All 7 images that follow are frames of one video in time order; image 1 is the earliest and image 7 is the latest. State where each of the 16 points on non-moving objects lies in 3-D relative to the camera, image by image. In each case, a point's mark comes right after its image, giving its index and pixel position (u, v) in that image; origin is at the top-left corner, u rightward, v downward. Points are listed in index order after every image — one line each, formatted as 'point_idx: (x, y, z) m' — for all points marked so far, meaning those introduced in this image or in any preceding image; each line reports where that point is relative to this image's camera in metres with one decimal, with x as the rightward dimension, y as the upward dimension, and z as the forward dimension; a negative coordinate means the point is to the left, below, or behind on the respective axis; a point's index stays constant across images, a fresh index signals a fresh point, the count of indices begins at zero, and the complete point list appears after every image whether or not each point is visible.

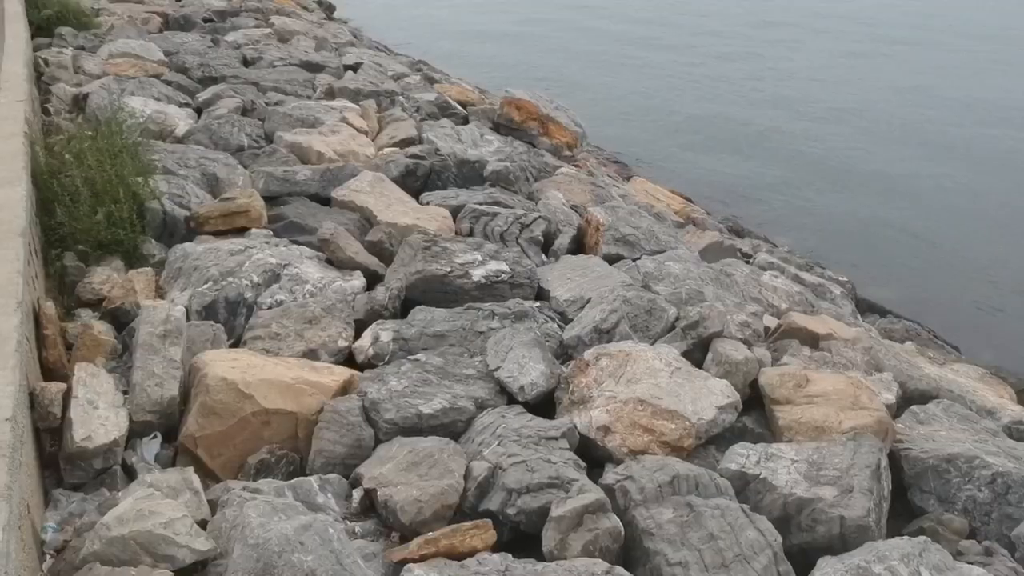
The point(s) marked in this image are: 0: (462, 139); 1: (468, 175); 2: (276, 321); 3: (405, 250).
0: (-0.3, +1.0, +6.8) m
1: (-0.3, +0.7, +6.2) m
2: (-1.0, -0.1, +4.3) m
3: (-0.5, +0.2, +4.8) m
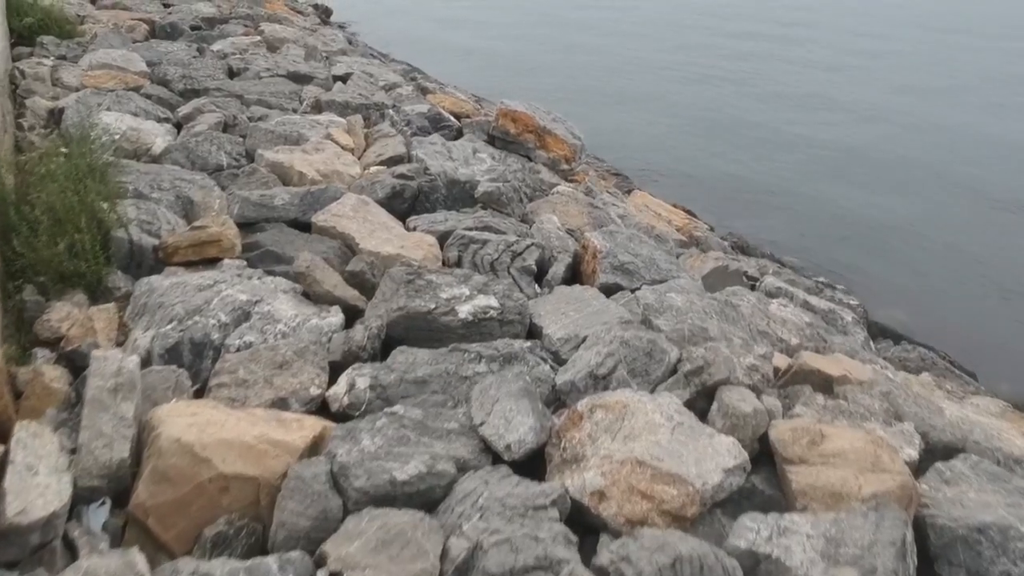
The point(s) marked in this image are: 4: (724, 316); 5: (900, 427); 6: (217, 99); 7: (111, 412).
0: (-0.4, +0.9, +6.5) m
1: (-0.3, +0.5, +5.9) m
2: (-1.1, -0.3, +3.9) m
3: (-0.6, 0.0, +4.5) m
4: (+1.0, -0.1, +4.8) m
5: (+1.5, -0.5, +3.8) m
6: (-2.2, +1.4, +7.4) m
7: (-1.4, -0.4, +3.3) m
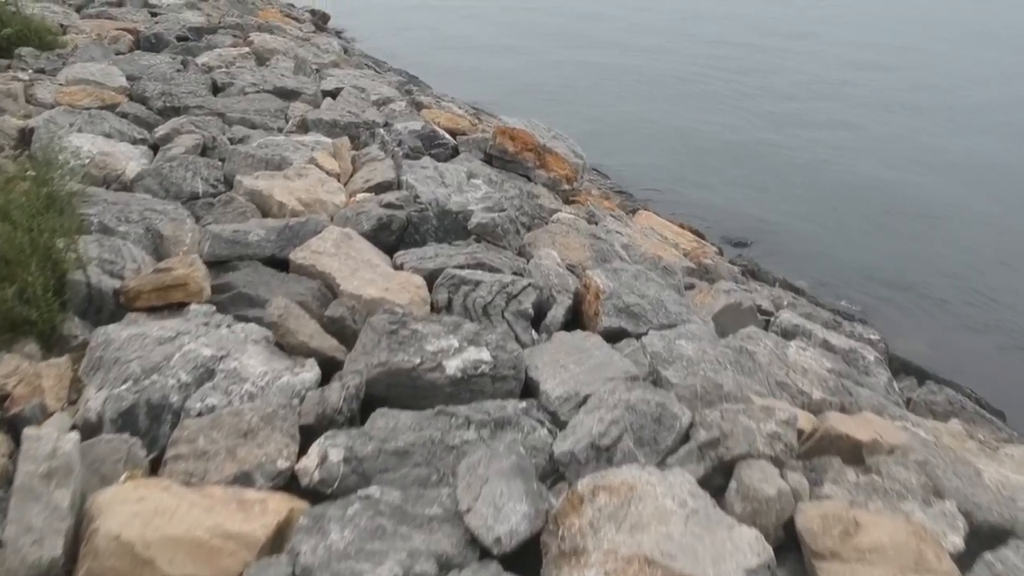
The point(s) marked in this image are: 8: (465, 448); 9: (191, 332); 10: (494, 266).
0: (-0.4, +0.7, +6.1) m
1: (-0.3, +0.3, +5.5) m
2: (-1.1, -0.5, +3.5) m
3: (-0.6, -0.2, +4.1) m
4: (+1.0, -0.3, +4.4) m
5: (+1.4, -0.7, +3.3) m
6: (-2.2, +1.2, +6.9) m
7: (-1.4, -0.6, +2.9) m
8: (-0.2, -0.6, +3.5) m
9: (-1.3, -0.2, +4.1) m
10: (-0.1, +0.1, +5.0) m
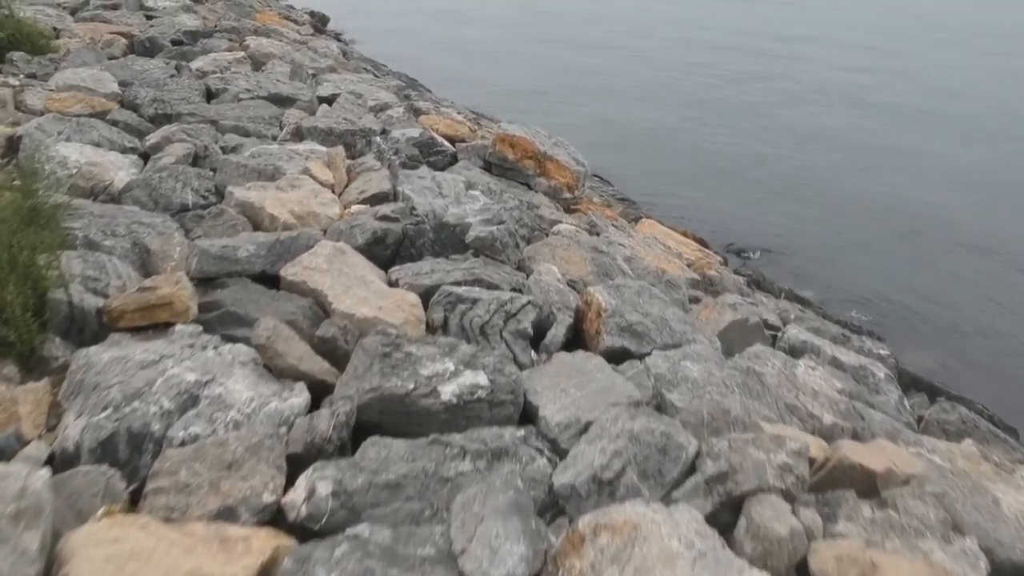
0: (-0.4, +0.6, +5.9) m
1: (-0.3, +0.2, +5.3) m
2: (-1.1, -0.6, +3.4) m
3: (-0.6, -0.3, +3.9) m
4: (+1.0, -0.4, +4.2) m
5: (+1.4, -0.8, +3.2) m
6: (-2.2, +1.1, +6.8) m
7: (-1.4, -0.7, +2.8) m
8: (-0.2, -0.6, +3.4) m
9: (-1.3, -0.3, +3.9) m
10: (-0.1, 0.0, +4.8) m
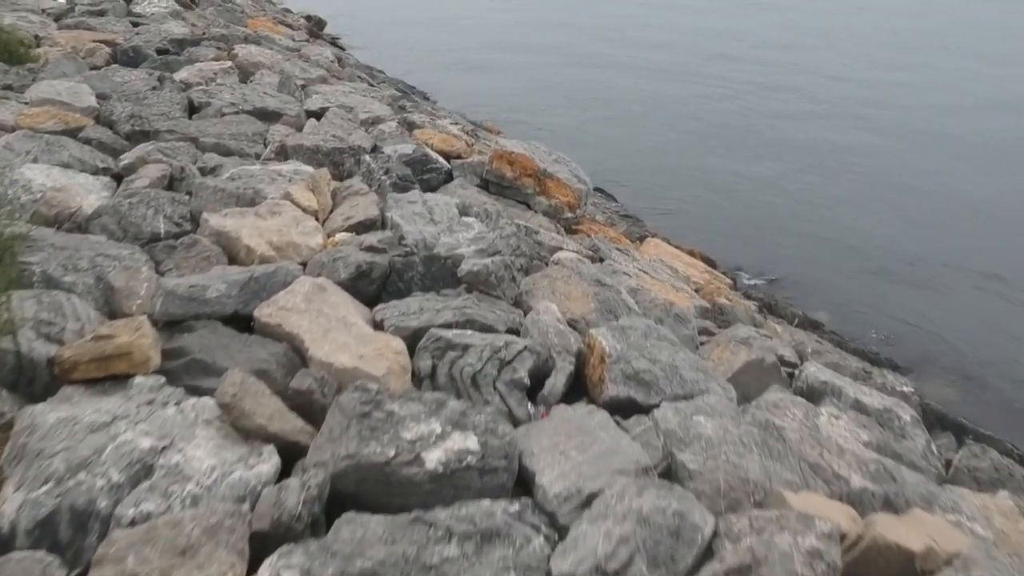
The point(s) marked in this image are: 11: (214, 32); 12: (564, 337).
0: (-0.4, +0.4, +5.5) m
1: (-0.4, +0.1, +4.9) m
2: (-1.1, -0.8, +3.0) m
3: (-0.6, -0.5, +3.5) m
4: (+1.0, -0.6, +3.8) m
5: (+1.4, -1.0, +2.8) m
6: (-2.2, +0.9, +6.4) m
7: (-1.4, -0.9, +2.4) m
8: (-0.2, -0.8, +2.9) m
9: (-1.3, -0.4, +3.5) m
10: (-0.1, -0.2, +4.4) m
11: (-3.2, +2.8, +10.7) m
12: (+0.2, -0.2, +4.4) m
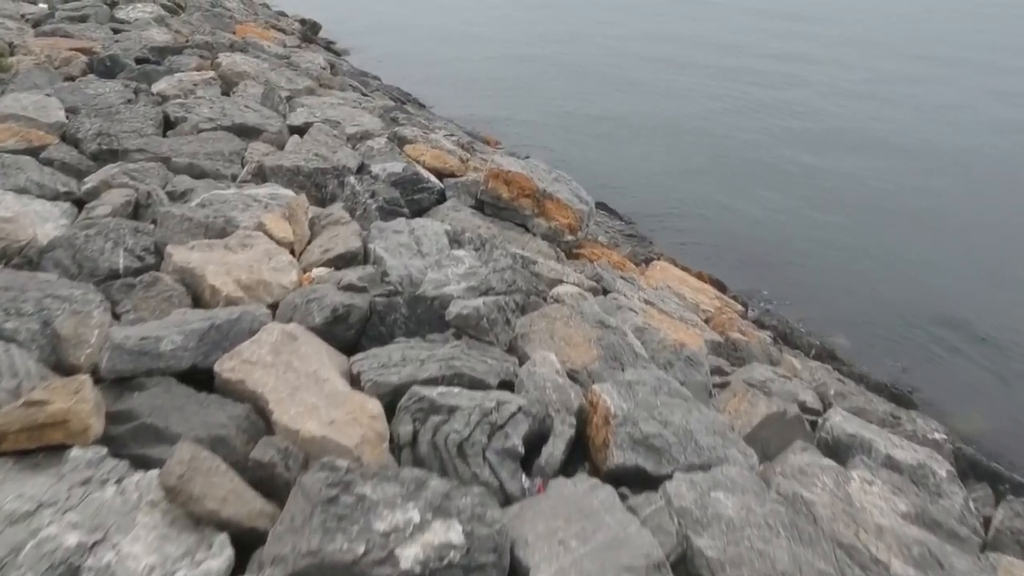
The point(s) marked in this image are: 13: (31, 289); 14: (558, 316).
0: (-0.4, +0.2, +5.0) m
1: (-0.4, -0.1, +4.4) m
2: (-1.2, -1.0, +2.5) m
3: (-0.7, -0.7, +3.0) m
4: (+0.9, -0.8, +3.3) m
5: (+1.4, -1.2, +2.3) m
6: (-2.3, +0.7, +5.9) m
7: (-1.4, -1.1, +1.9) m
8: (-0.2, -1.0, +2.5) m
9: (-1.4, -0.6, +3.0) m
10: (-0.1, -0.4, +4.0) m
11: (-3.2, +2.6, +10.2) m
12: (+0.2, -0.4, +3.9) m
13: (-2.1, 0.0, +4.4) m
14: (+0.2, -0.1, +4.7) m
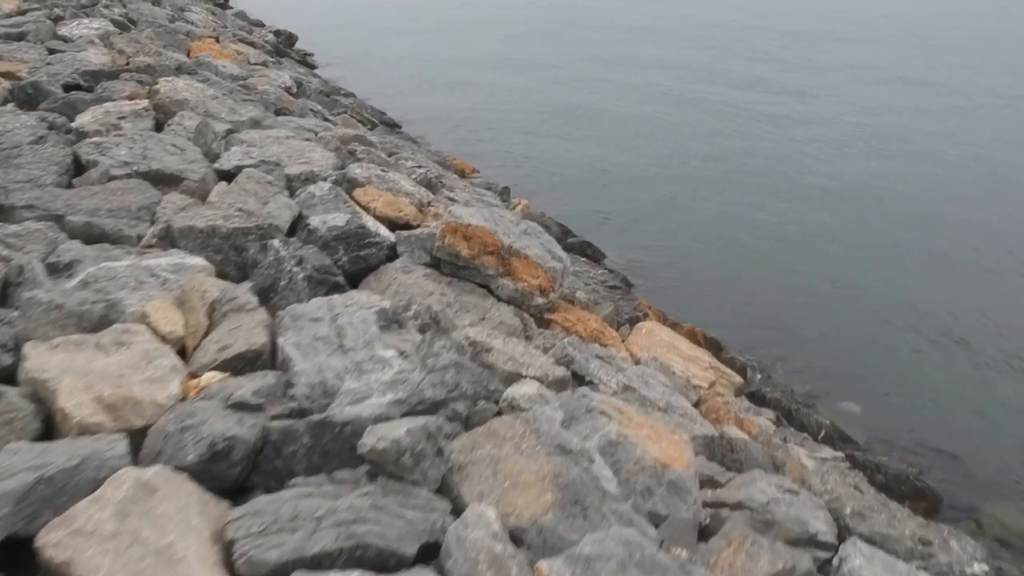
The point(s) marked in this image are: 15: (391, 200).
0: (-0.7, -0.2, +4.1) m
1: (-0.6, -0.6, +3.5) m
2: (-1.4, -1.4, +1.5) m
3: (-0.9, -1.1, +2.1) m
4: (+0.7, -1.2, +2.3) m
5: (+1.1, -1.6, +1.3) m
6: (-2.5, +0.3, +5.0) m
7: (-1.7, -1.5, +0.9) m
8: (-0.5, -1.5, +1.5) m
9: (-1.6, -1.1, +2.1) m
10: (-0.4, -0.8, +3.0) m
11: (-3.5, +2.1, +9.3) m
12: (0.0, -0.8, +3.0) m
13: (-2.3, -0.4, +3.4) m
14: (0.0, -0.6, +3.7) m
15: (-0.8, +0.6, +6.6) m
